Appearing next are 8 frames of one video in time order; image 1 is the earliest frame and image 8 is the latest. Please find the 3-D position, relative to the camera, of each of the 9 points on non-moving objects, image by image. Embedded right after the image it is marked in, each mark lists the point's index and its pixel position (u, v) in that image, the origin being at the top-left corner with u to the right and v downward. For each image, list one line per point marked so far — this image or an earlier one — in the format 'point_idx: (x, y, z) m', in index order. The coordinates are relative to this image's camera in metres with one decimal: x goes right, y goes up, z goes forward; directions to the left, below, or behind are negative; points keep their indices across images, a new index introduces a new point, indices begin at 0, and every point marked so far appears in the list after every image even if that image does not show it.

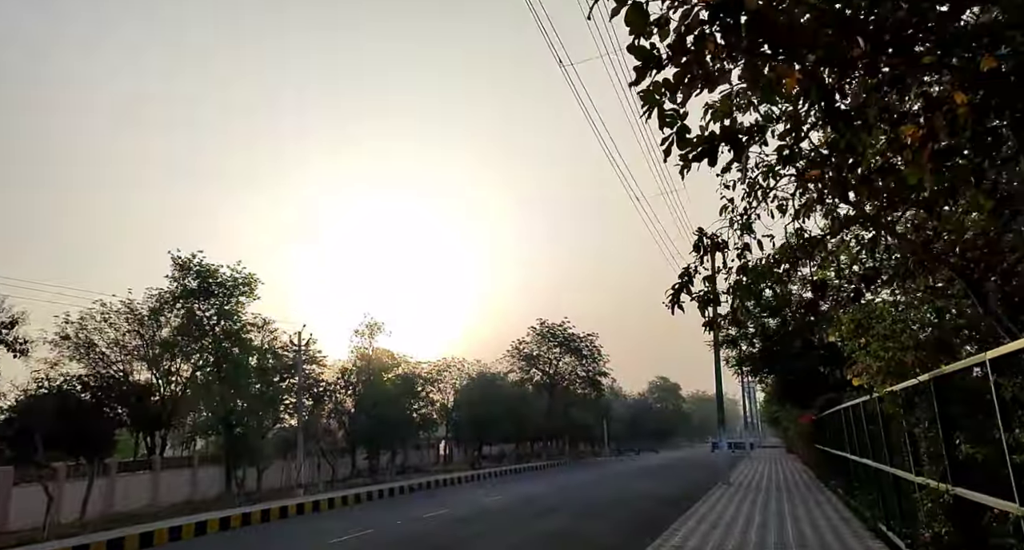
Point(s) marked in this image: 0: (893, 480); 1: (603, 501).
0: (+4.9, -2.6, +7.9) m
1: (+2.7, -6.8, +18.6) m
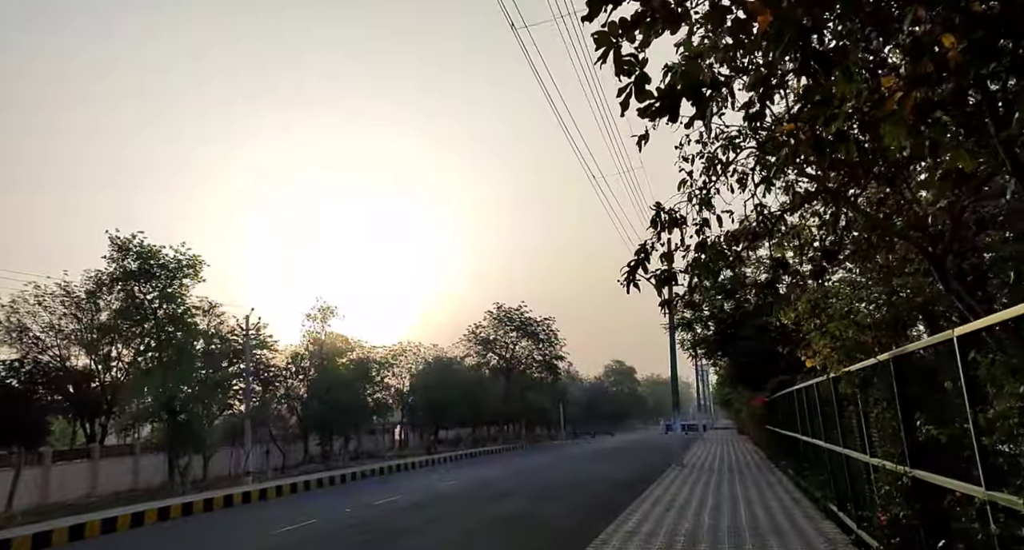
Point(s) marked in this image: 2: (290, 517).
0: (+4.3, -2.4, +7.9) m
1: (+1.4, -6.2, +18.5) m
2: (-5.5, -5.9, +15.3) m
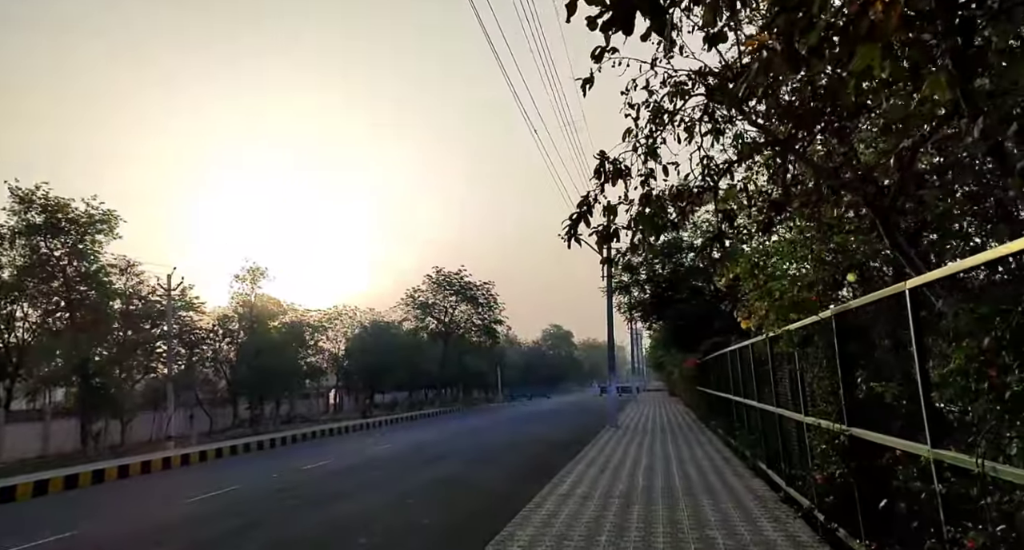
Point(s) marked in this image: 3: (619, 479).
0: (+3.5, -1.9, +8.0) m
1: (-0.5, -5.1, +18.5) m
2: (-7.0, -4.9, +14.6) m
3: (+1.9, -3.6, +10.8) m
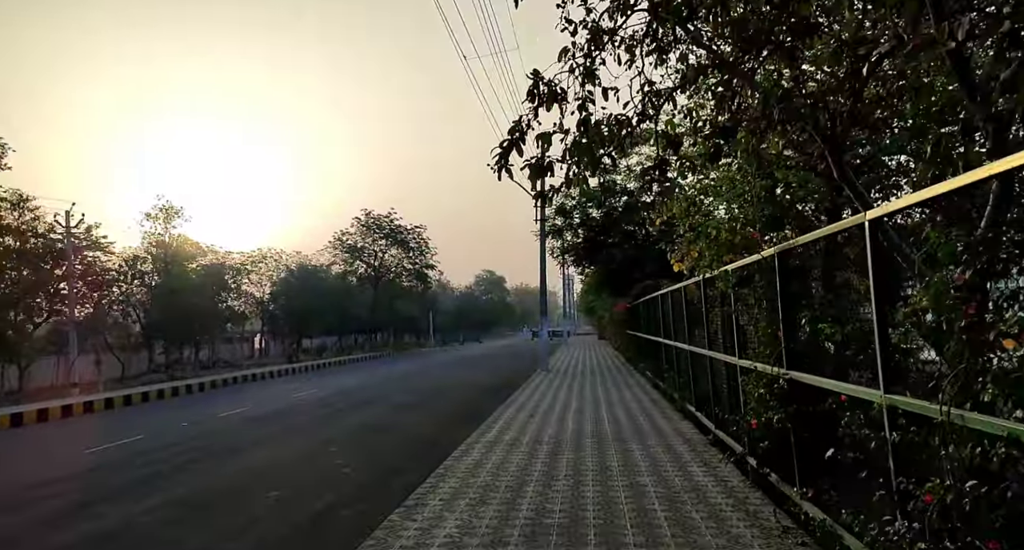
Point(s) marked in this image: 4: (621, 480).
0: (+2.5, -1.1, +7.9) m
1: (-2.6, -3.4, +18.2) m
2: (-8.6, -3.5, +13.6) m
3: (+0.6, -2.6, +10.7) m
4: (+1.1, -2.1, +6.5) m
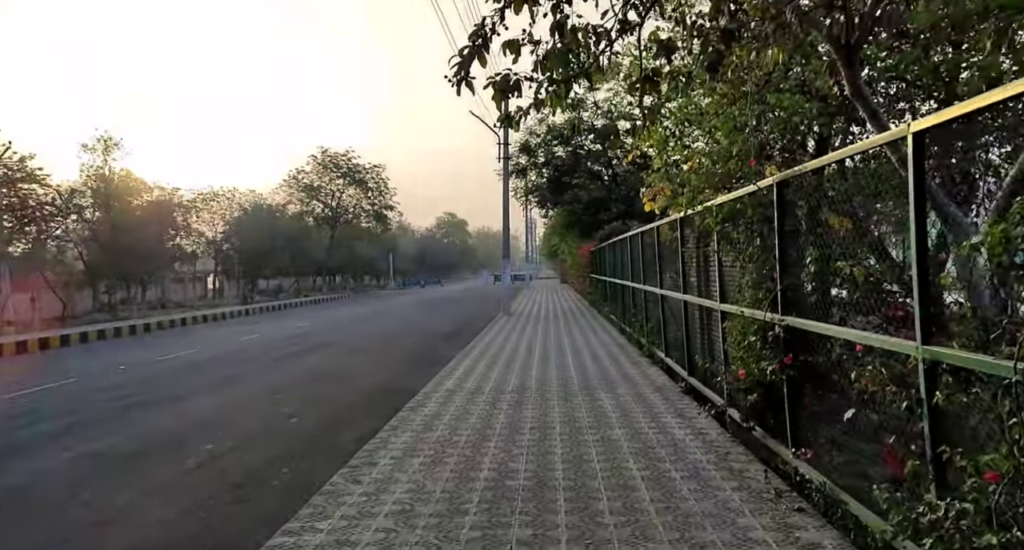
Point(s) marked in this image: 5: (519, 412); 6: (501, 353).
0: (+2.1, -0.4, +7.5) m
1: (-3.7, -1.7, +17.6) m
2: (-9.5, -2.1, +12.7) m
3: (0.0, -1.6, +10.3) m
4: (+0.8, -1.5, +6.1) m
5: (+0.1, -1.6, +7.1) m
6: (-0.2, -1.6, +12.8) m
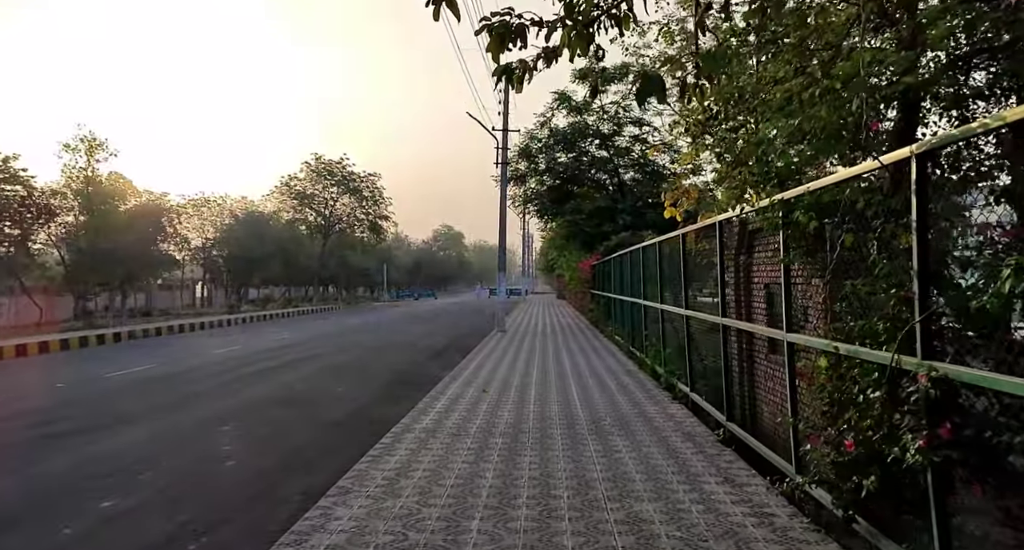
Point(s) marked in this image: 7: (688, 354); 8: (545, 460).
0: (+2.0, -0.6, +6.2) m
1: (-3.8, -2.0, +16.2) m
2: (-9.6, -2.2, +11.3) m
3: (-0.1, -1.8, +8.9) m
4: (+0.7, -1.6, +4.7) m
5: (0.0, -1.7, +5.8) m
6: (-0.3, -1.8, +11.4) m
7: (+2.1, -1.0, +7.9) m
8: (+0.3, -1.7, +6.2) m
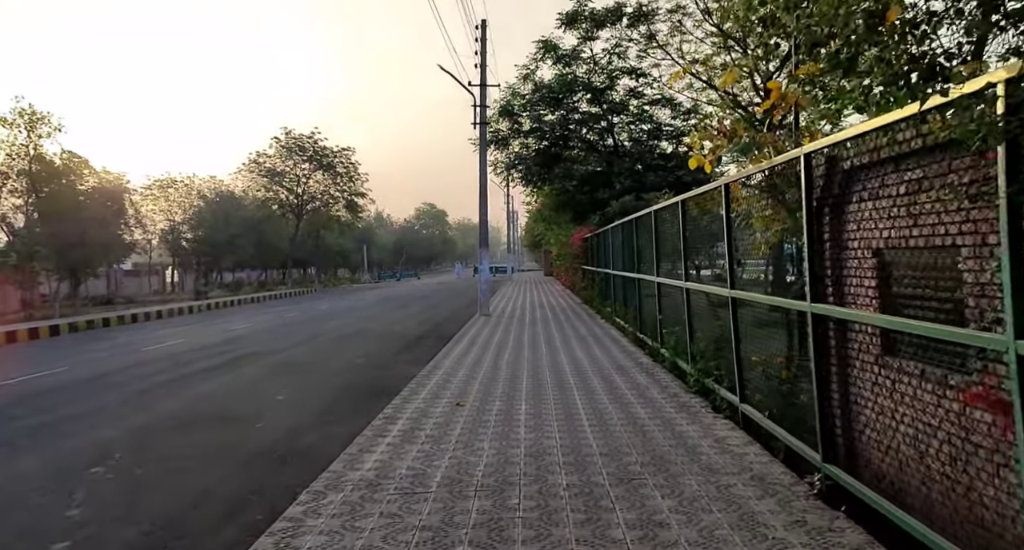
0: (+1.9, -0.3, +4.3) m
1: (-4.2, -1.5, +14.2) m
2: (-9.8, -2.0, +9.2) m
3: (-0.3, -1.5, +7.0) m
4: (+0.6, -1.5, +2.8) m
5: (-0.1, -1.5, +3.9) m
6: (-0.6, -1.5, +9.5) m
7: (+2.0, -0.7, +6.0) m
8: (+0.2, -1.5, +4.3) m
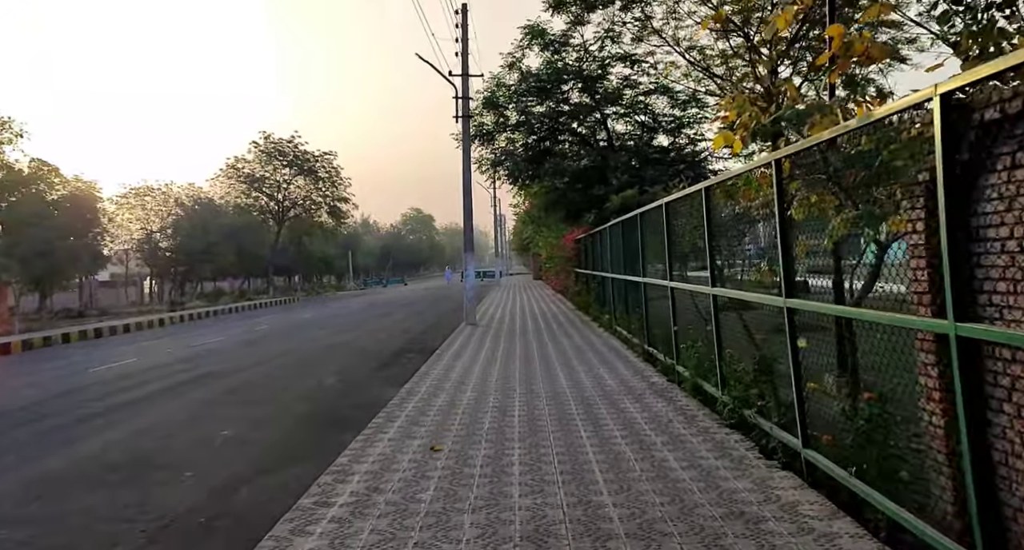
0: (+1.8, -0.4, +3.1) m
1: (-4.4, -1.7, +12.9) m
2: (-9.9, -2.3, +7.8) m
3: (-0.4, -1.5, +5.8) m
4: (+0.6, -1.5, +1.6) m
5: (-0.1, -1.5, +2.7) m
6: (-0.7, -1.6, +8.3) m
7: (+1.9, -0.7, +4.8) m
8: (+0.2, -1.5, +3.1) m
